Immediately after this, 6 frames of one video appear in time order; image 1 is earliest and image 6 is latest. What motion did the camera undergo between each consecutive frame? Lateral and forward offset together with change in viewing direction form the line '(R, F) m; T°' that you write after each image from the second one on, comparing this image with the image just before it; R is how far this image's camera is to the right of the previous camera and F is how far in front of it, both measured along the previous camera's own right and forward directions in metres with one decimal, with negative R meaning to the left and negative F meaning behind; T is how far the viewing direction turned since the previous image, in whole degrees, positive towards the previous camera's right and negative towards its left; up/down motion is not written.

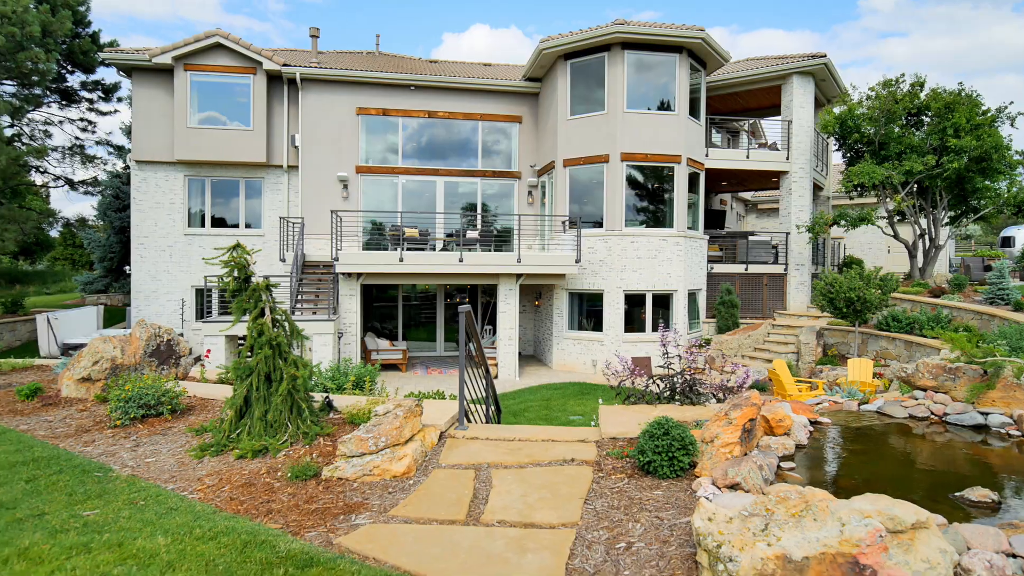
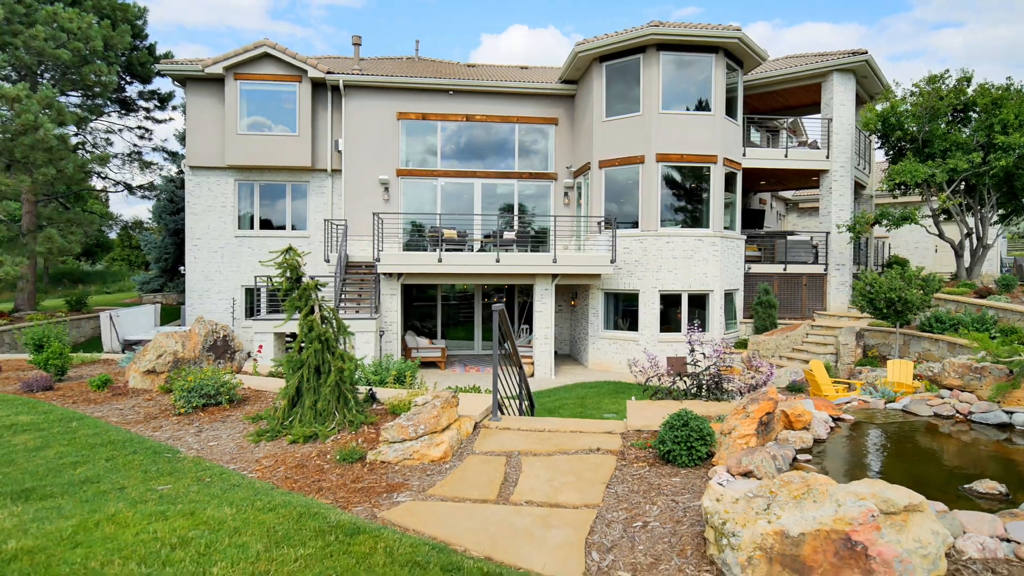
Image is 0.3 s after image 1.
(+0.1, -0.3) m; -3°
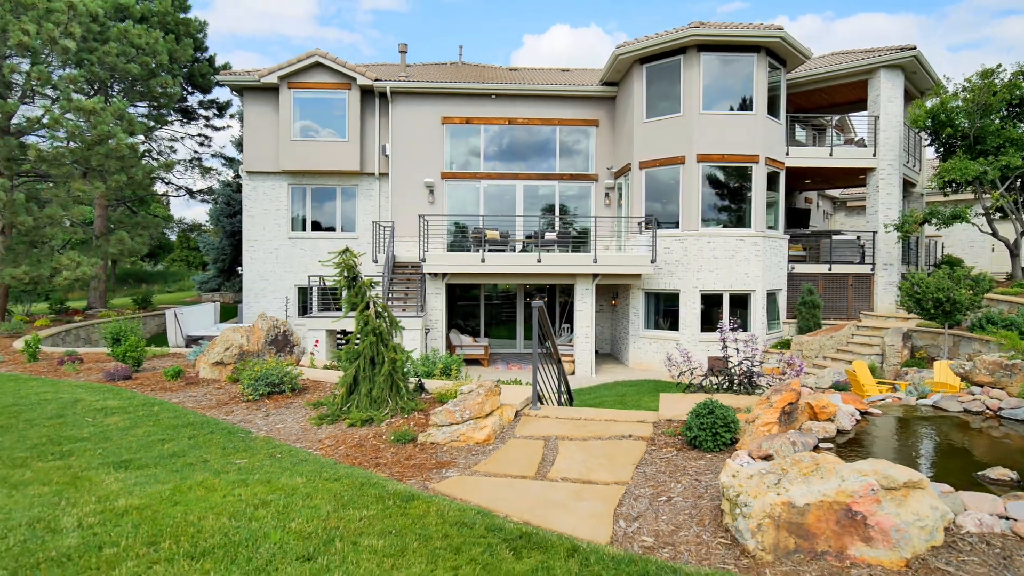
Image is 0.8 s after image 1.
(0.0, -0.4) m; -4°
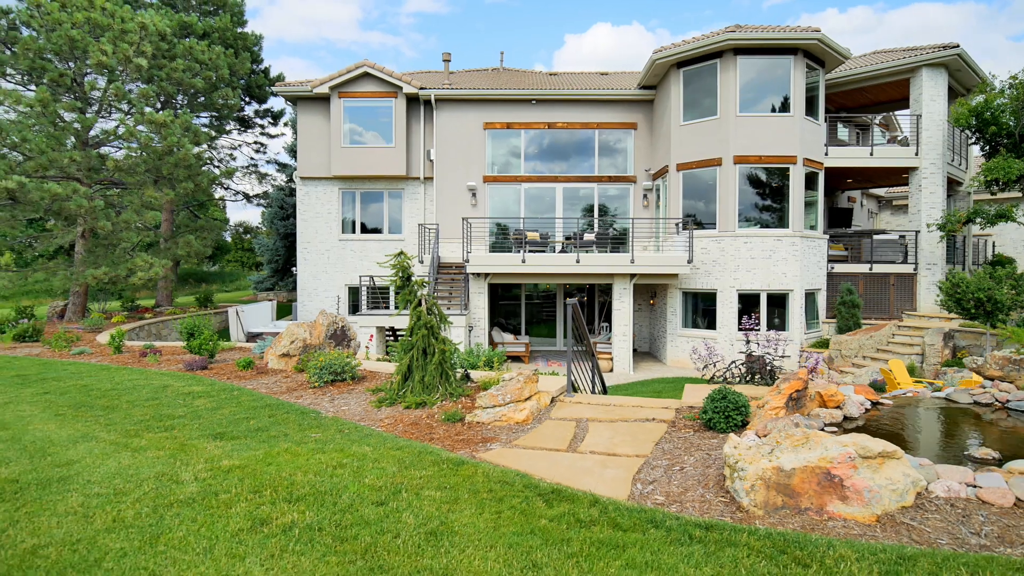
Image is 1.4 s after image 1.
(0.0, -0.7) m; -4°
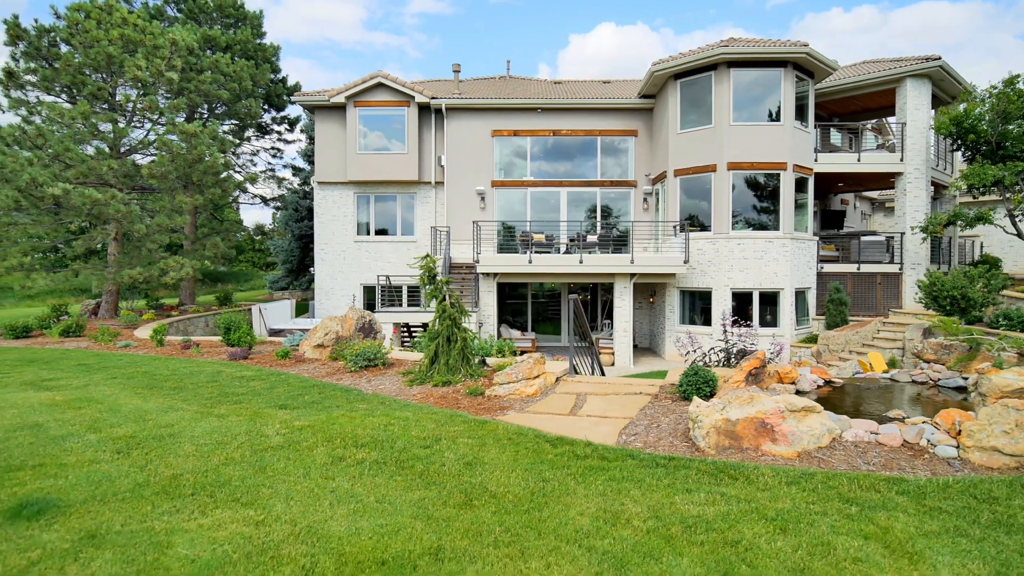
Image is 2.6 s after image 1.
(-0.1, -1.2) m; 0°
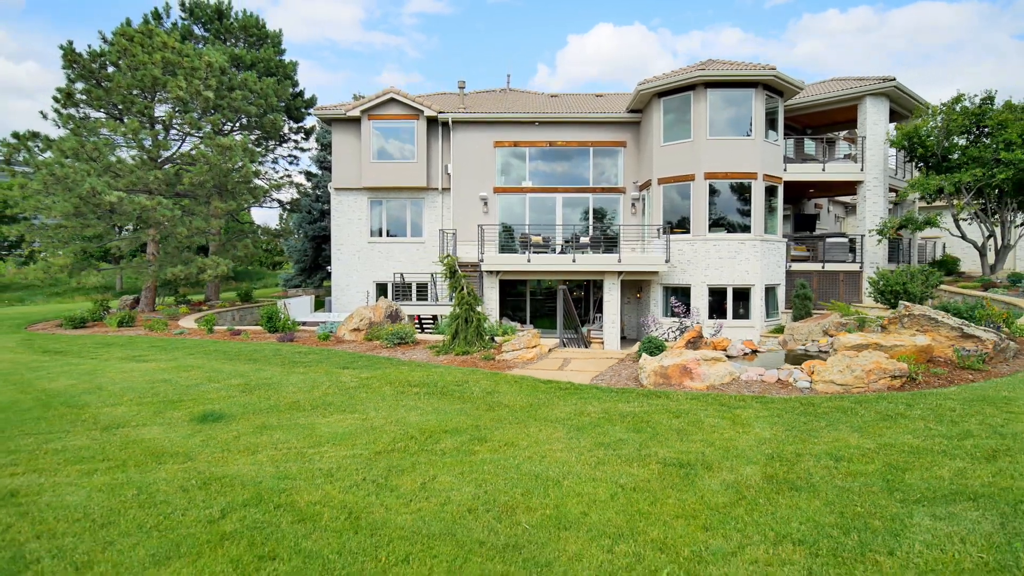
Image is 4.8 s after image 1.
(-0.1, -2.4) m; 0°
